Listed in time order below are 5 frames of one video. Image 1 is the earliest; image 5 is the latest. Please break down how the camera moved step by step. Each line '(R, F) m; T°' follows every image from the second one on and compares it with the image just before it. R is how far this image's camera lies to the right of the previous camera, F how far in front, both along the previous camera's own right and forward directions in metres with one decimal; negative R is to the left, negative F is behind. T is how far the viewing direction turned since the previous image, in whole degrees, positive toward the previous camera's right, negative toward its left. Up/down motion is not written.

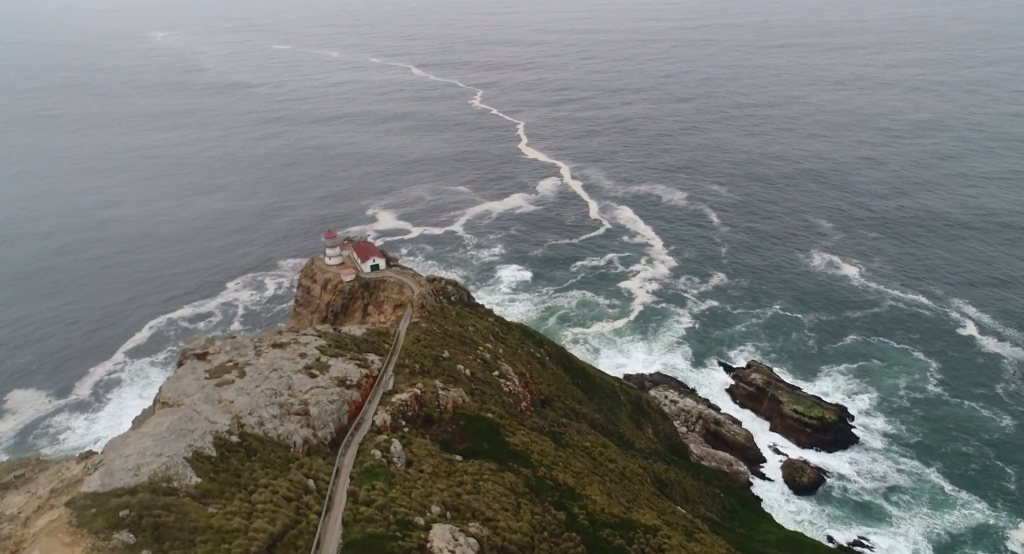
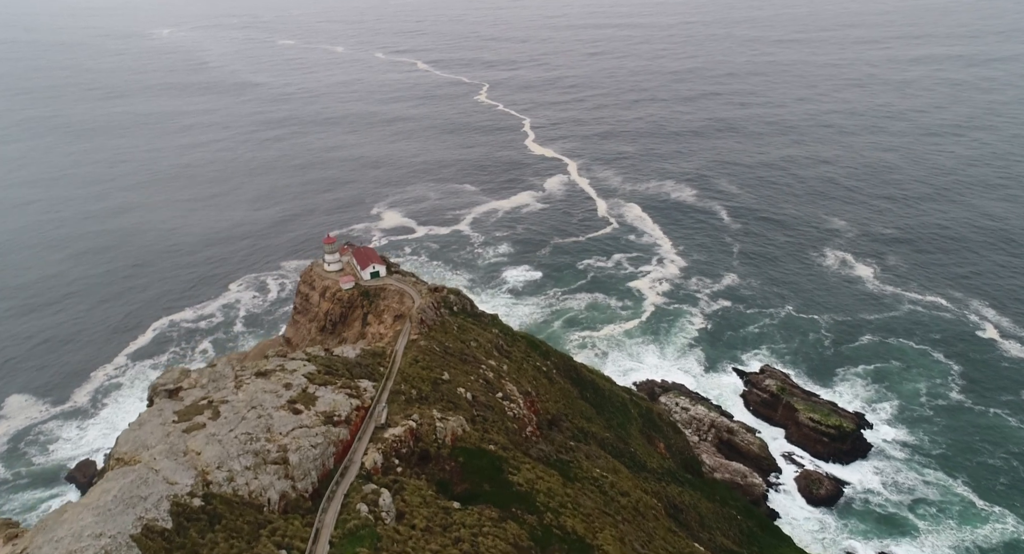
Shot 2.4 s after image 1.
(+0.2, +2.5) m; -1°
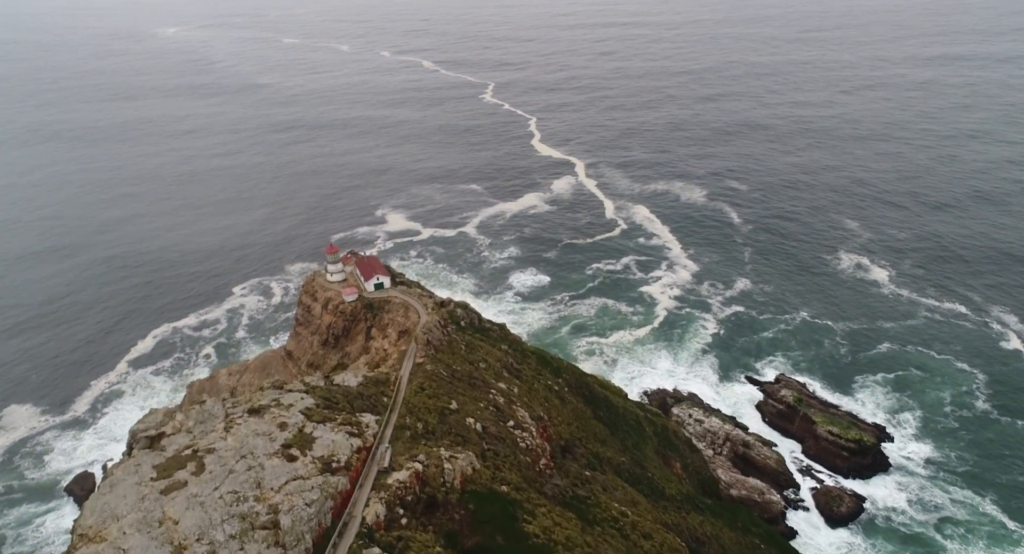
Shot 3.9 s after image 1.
(-0.4, +2.3) m; 0°
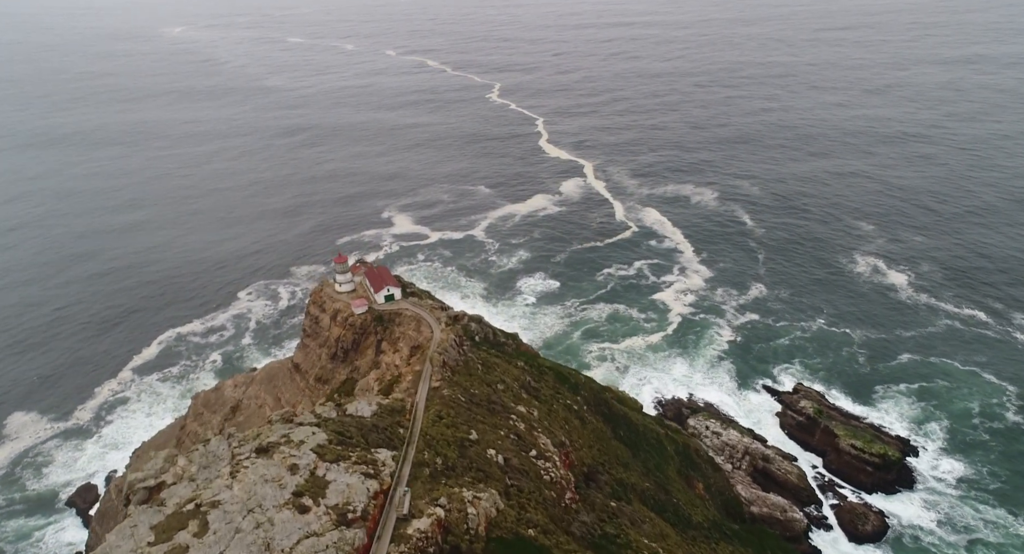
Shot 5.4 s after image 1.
(-0.9, +2.0) m; 0°
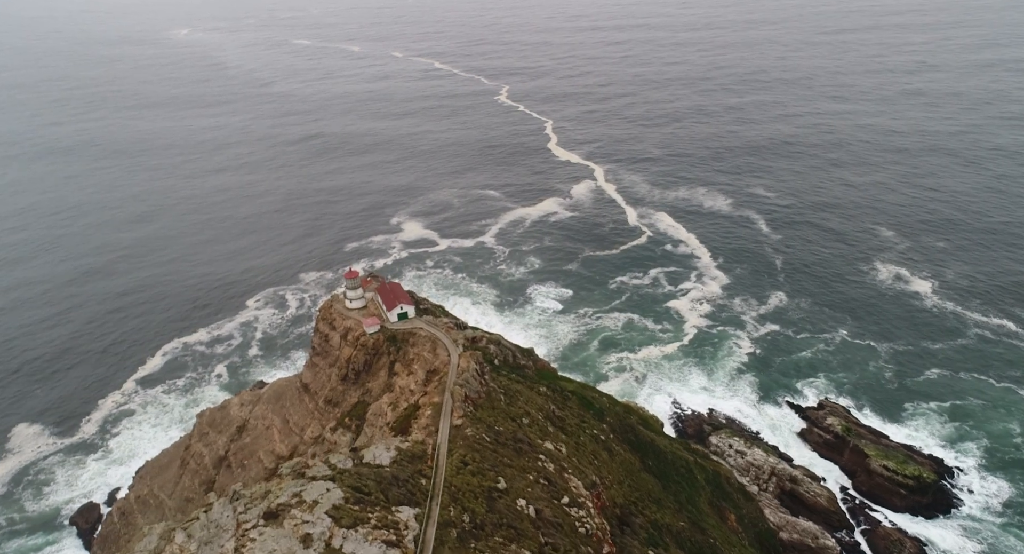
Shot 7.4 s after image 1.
(-1.1, +2.7) m; -1°
